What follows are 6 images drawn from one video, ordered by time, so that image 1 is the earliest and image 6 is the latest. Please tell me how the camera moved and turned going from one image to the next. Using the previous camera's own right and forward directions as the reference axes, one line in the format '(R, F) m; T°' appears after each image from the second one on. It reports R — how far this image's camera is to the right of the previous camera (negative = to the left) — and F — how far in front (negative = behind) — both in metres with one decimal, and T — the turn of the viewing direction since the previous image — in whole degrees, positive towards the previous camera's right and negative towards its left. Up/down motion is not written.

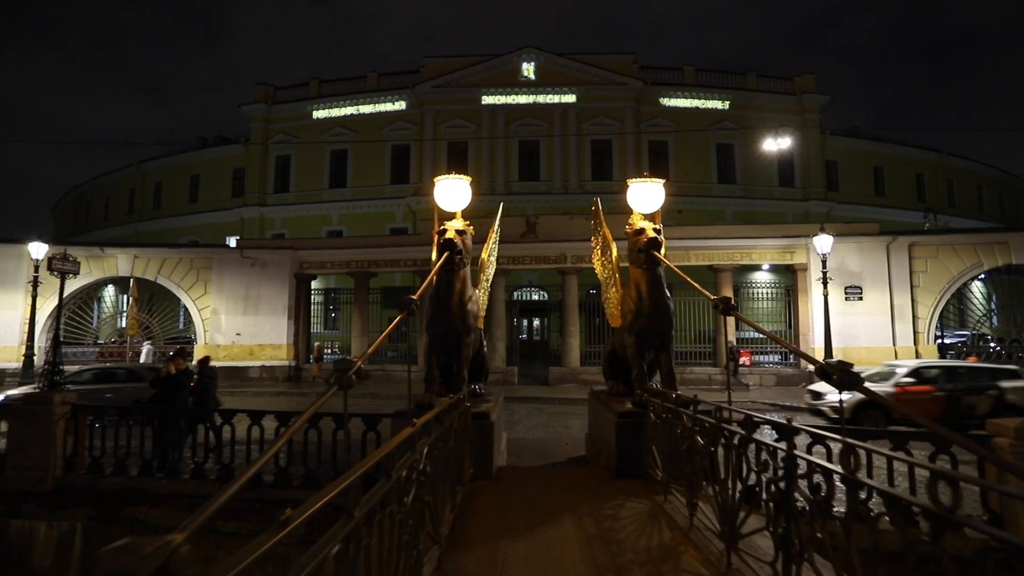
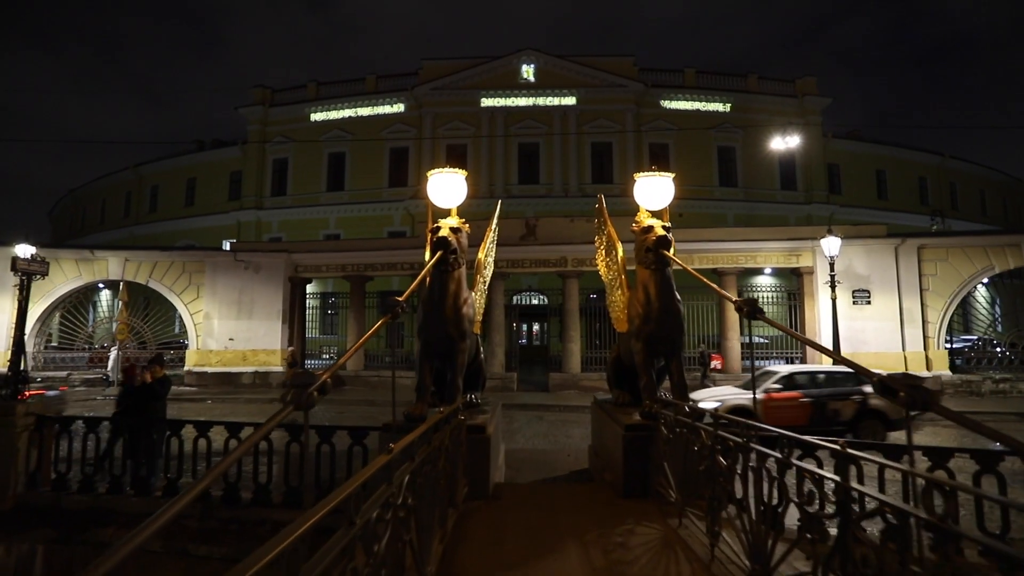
(0.0, +0.4) m; 0°
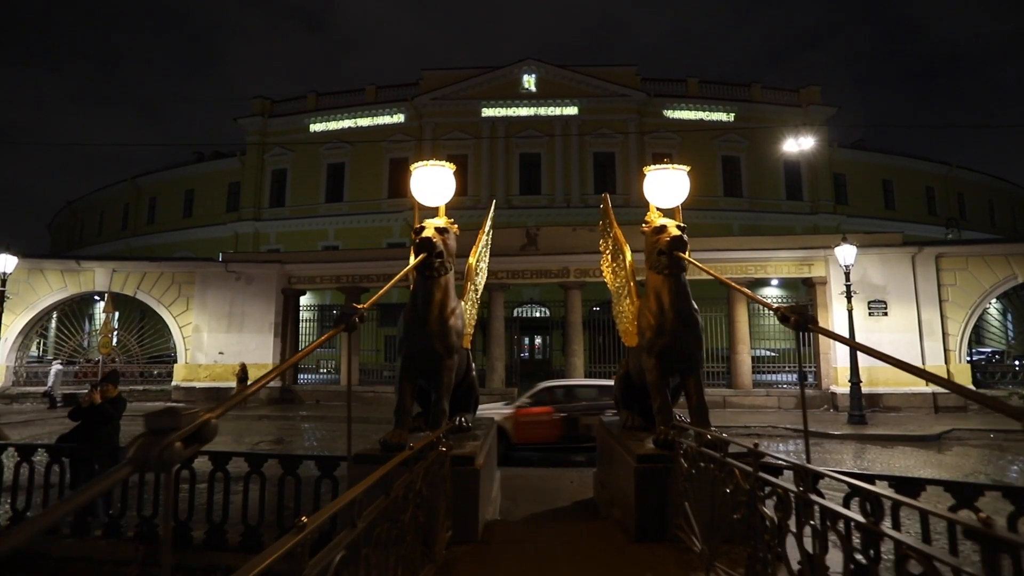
(+0.1, +0.6) m; 0°
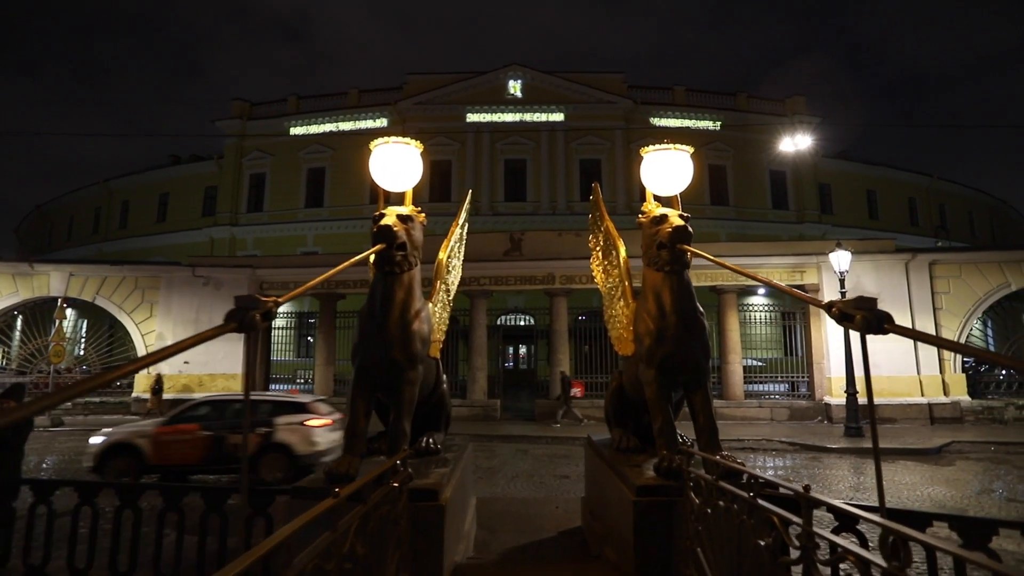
(+0.1, +0.6) m; +1°
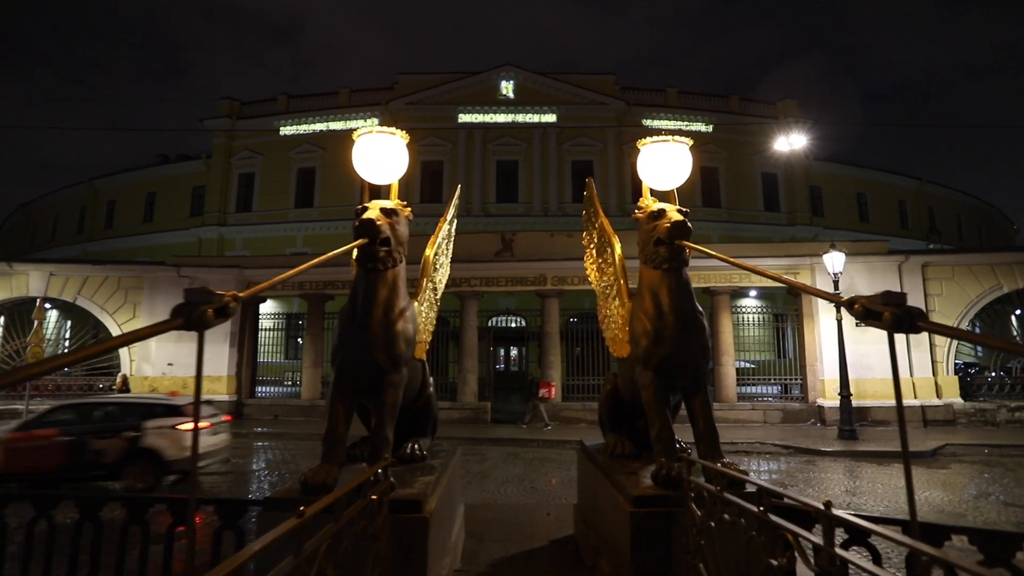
(0.0, +0.2) m; +1°
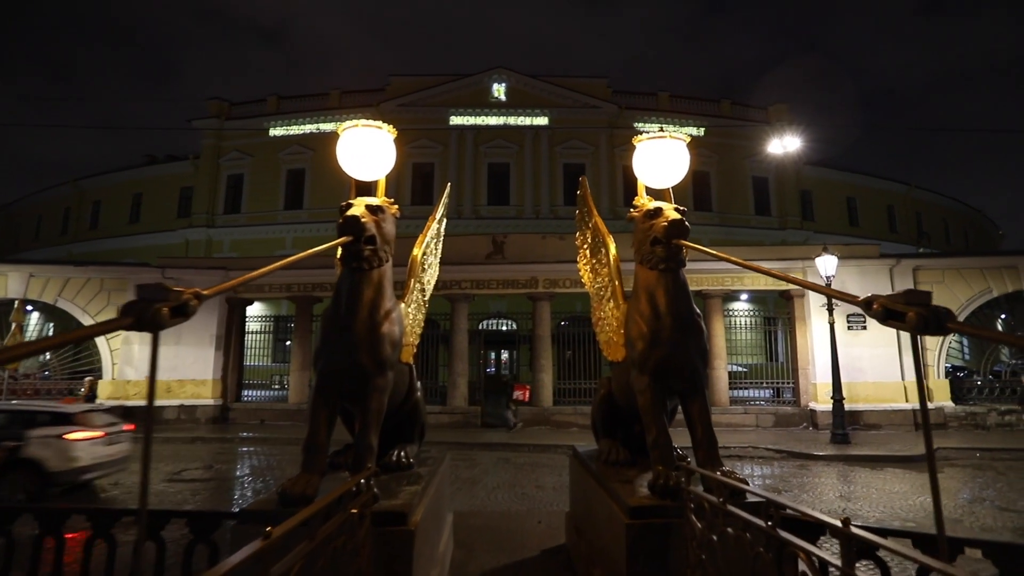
(0.0, +0.1) m; +1°
